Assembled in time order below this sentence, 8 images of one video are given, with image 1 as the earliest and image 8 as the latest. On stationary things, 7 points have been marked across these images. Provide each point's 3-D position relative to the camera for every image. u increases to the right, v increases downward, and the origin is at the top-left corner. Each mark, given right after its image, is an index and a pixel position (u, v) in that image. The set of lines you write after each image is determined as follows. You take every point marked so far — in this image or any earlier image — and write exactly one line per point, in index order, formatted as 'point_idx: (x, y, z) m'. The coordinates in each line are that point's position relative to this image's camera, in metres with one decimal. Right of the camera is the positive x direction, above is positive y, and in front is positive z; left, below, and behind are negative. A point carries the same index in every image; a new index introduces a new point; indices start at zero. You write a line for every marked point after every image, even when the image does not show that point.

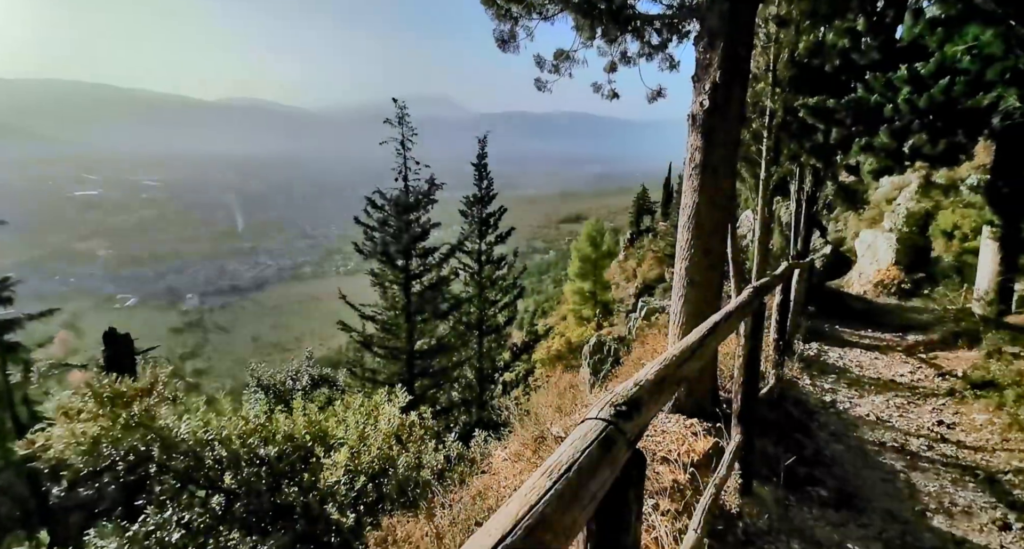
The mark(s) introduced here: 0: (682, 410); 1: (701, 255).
0: (+1.3, -1.0, +3.9) m
1: (+1.4, +0.2, +3.7) m
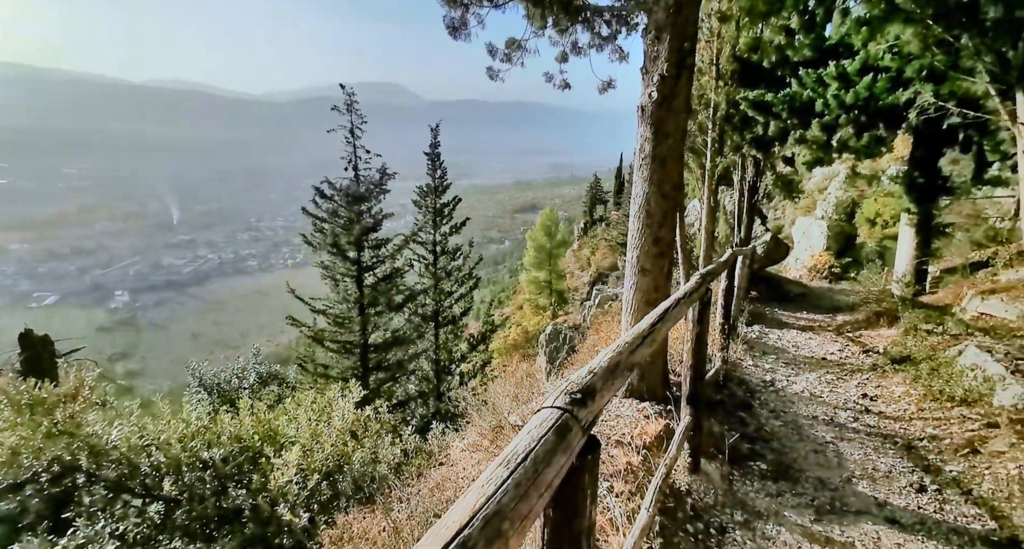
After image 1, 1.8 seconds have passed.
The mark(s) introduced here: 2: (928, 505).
0: (+1.0, -0.9, +4.1) m
1: (+1.0, +0.2, +3.9) m
2: (+2.8, -1.5, +3.6) m
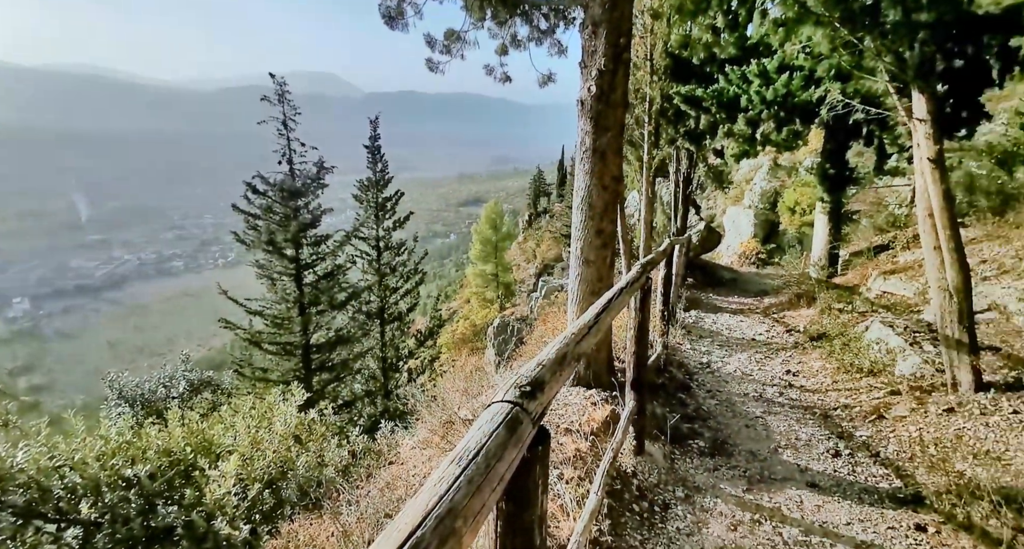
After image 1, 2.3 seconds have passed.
0: (+0.6, -0.9, +4.3) m
1: (+0.6, +0.3, +4.0) m
2: (+2.4, -1.4, +4.0) m
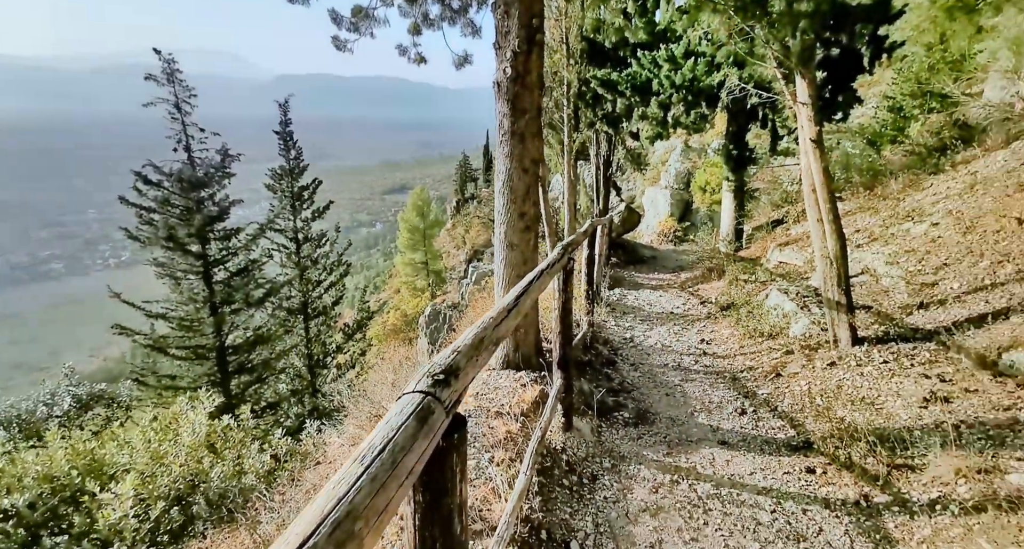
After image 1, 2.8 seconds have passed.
0: (0.0, -0.7, +4.4) m
1: (0.0, +0.4, +4.1) m
2: (+1.9, -1.2, +4.3) m
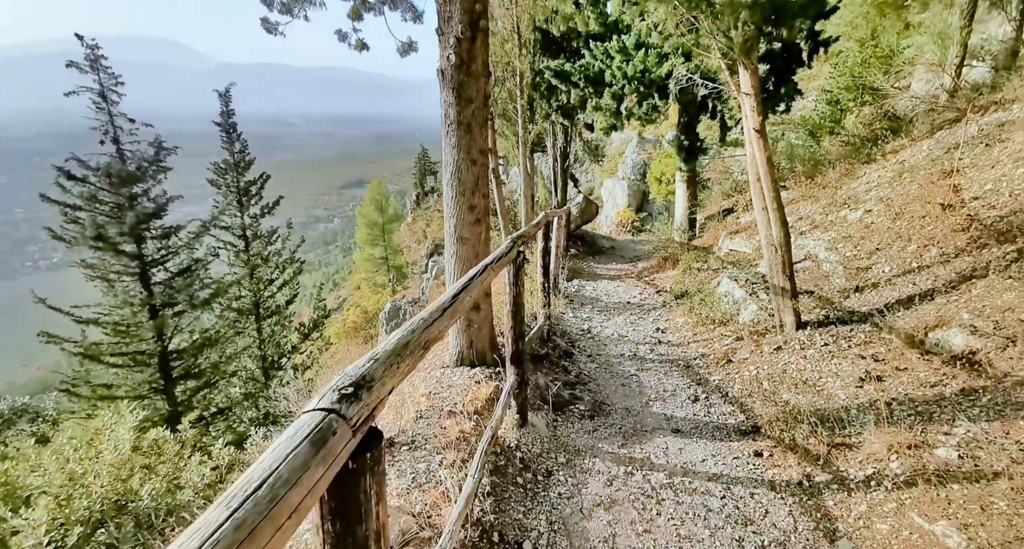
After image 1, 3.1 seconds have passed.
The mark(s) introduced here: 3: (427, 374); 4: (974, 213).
0: (-0.4, -0.7, +4.3) m
1: (-0.4, +0.5, +4.0) m
2: (+1.5, -1.1, +4.4) m
3: (-0.7, -0.8, +4.3) m
4: (+4.7, +0.6, +5.5) m
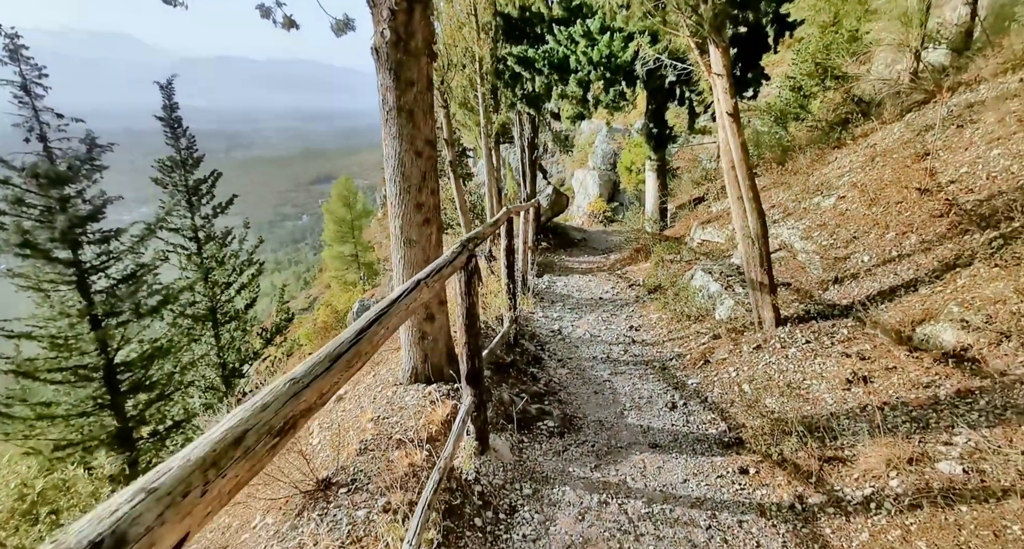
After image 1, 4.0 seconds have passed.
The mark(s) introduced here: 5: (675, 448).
0: (-0.7, -0.7, +3.9) m
1: (-0.7, +0.4, +3.6) m
2: (+1.3, -1.1, +4.1) m
3: (-0.9, -0.8, +3.8) m
4: (+4.3, +0.8, +5.3) m
5: (+1.1, -1.2, +3.7) m
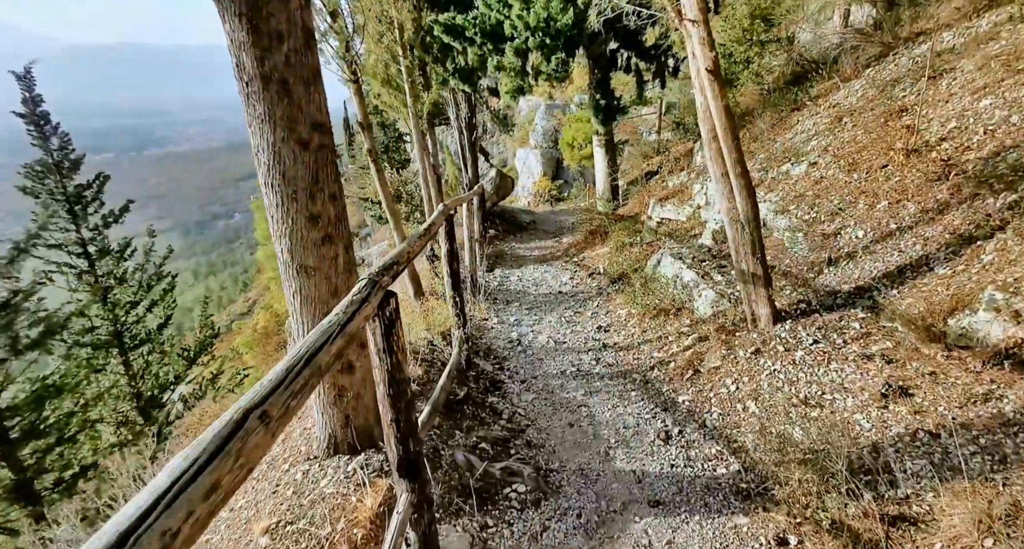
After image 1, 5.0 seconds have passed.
0: (-0.9, -0.9, +2.9) m
1: (-1.0, +0.2, +2.5) m
2: (+1.0, -1.1, +3.3) m
3: (-1.2, -1.0, +2.8) m
4: (+3.7, +1.0, +4.6) m
5: (+0.9, -1.2, +2.9) m
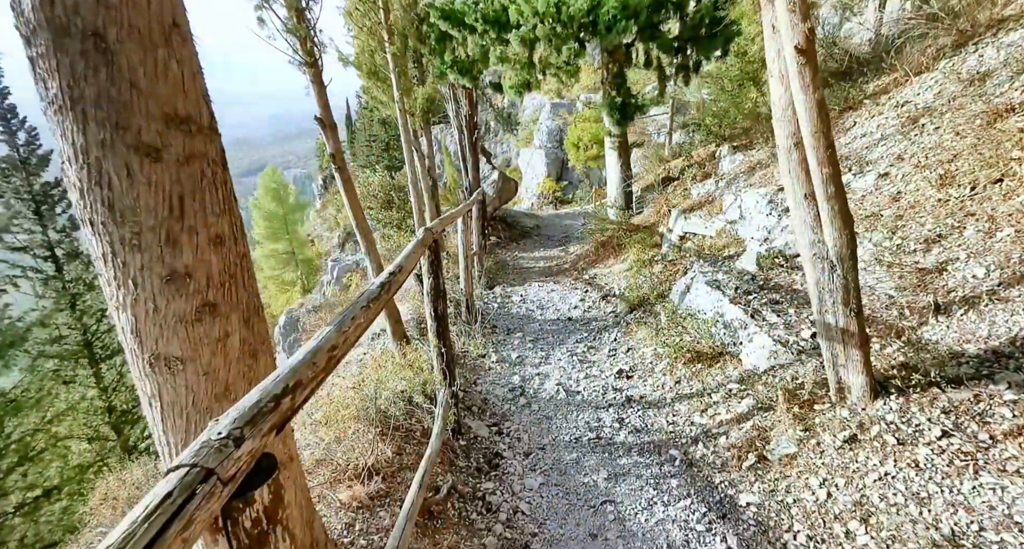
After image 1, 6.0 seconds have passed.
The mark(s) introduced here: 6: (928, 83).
0: (-0.9, -1.2, +1.8) m
1: (-1.0, 0.0, +1.5) m
2: (+1.0, -1.4, +2.2) m
3: (-1.2, -1.3, +1.8) m
4: (+3.8, +0.7, +3.6) m
5: (+0.9, -1.5, +1.8) m
6: (+4.6, +2.1, +5.8) m
